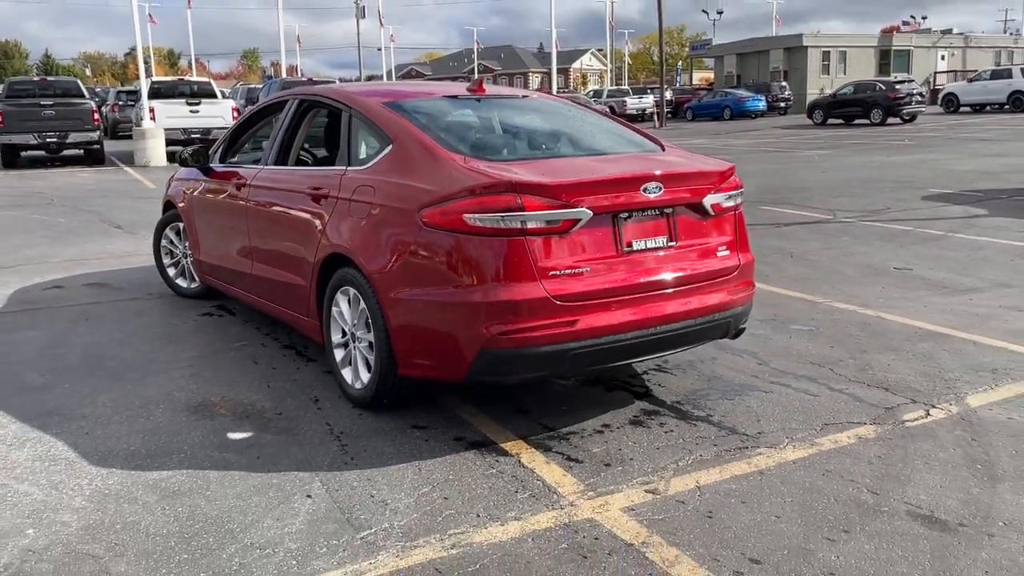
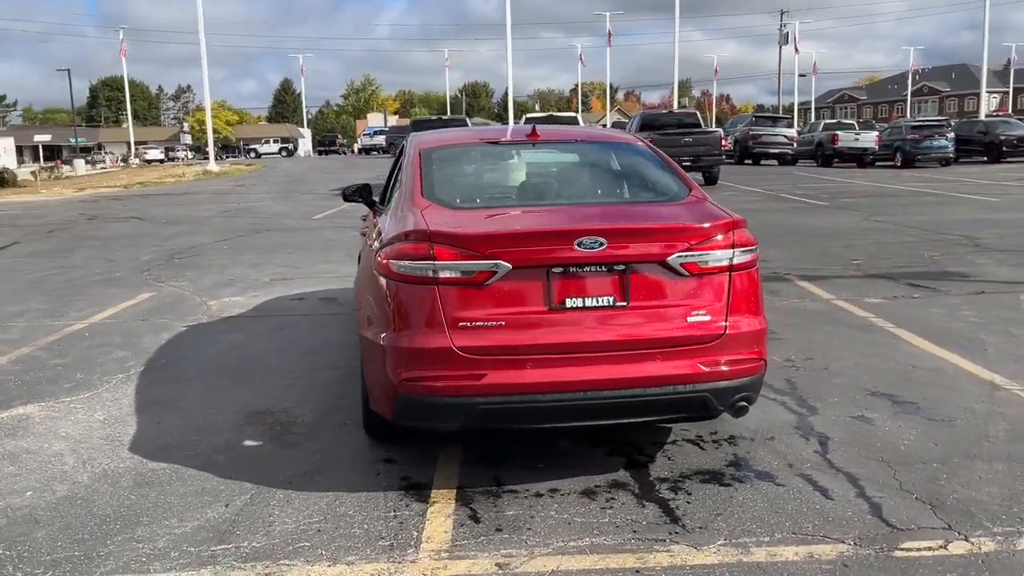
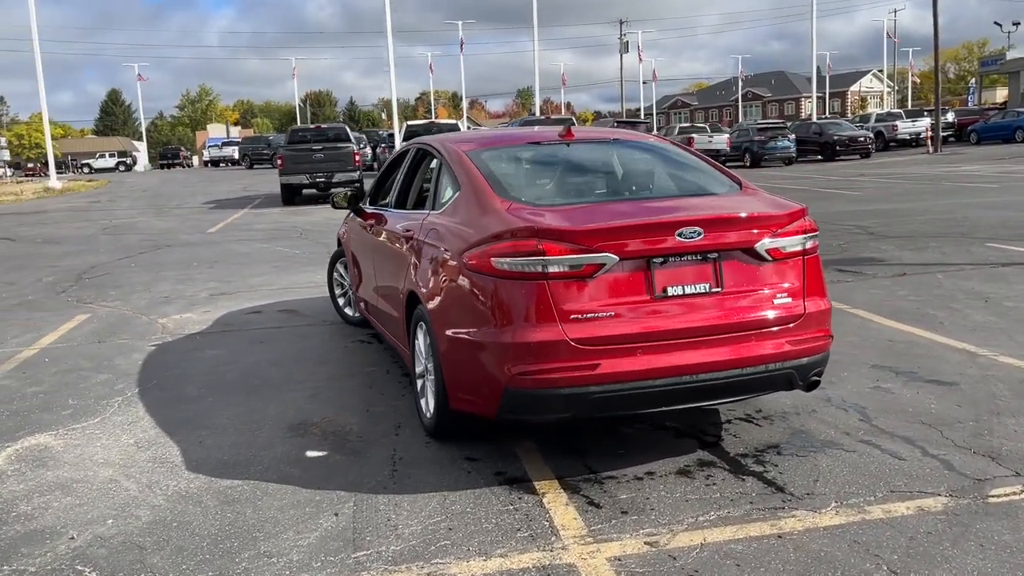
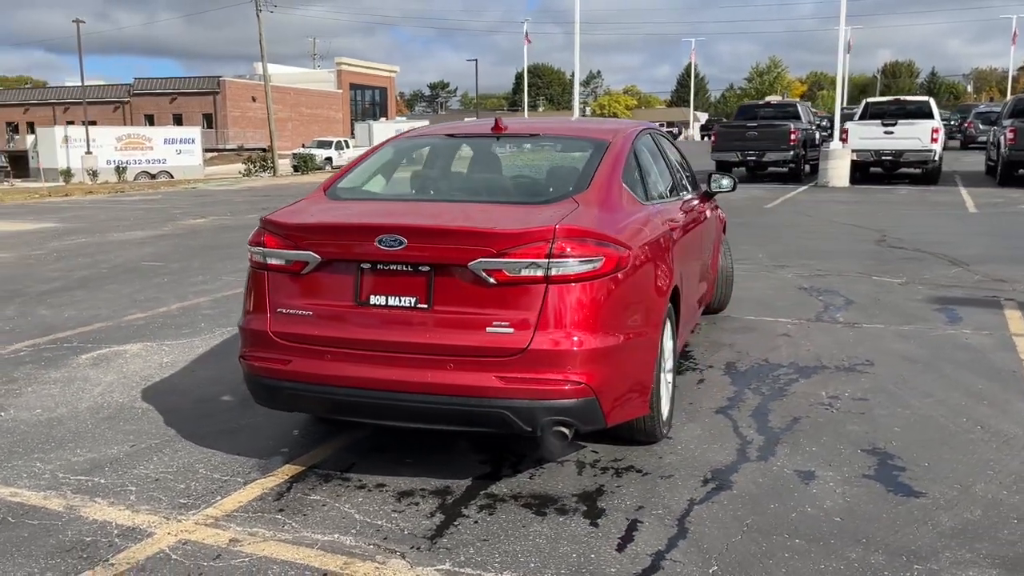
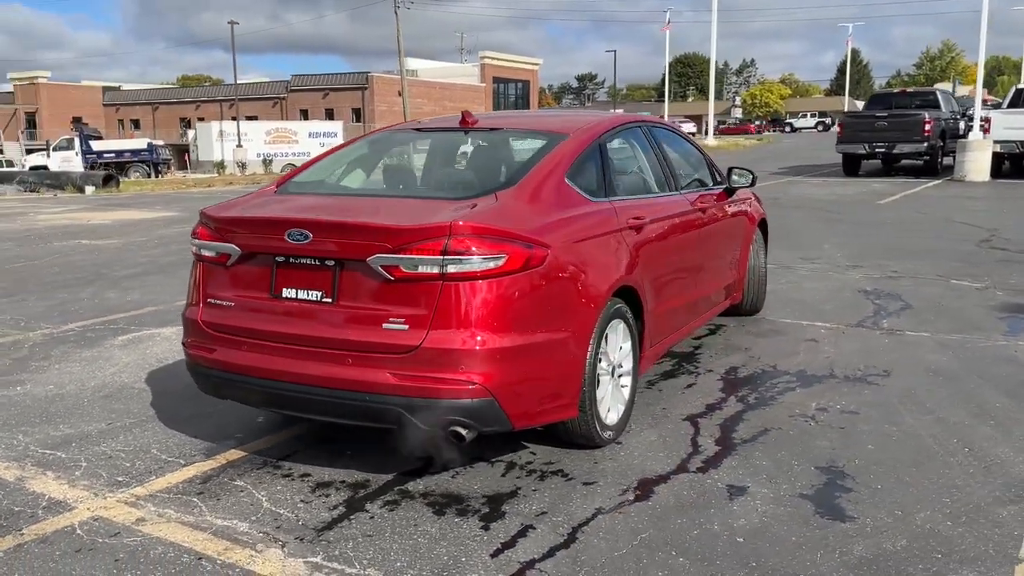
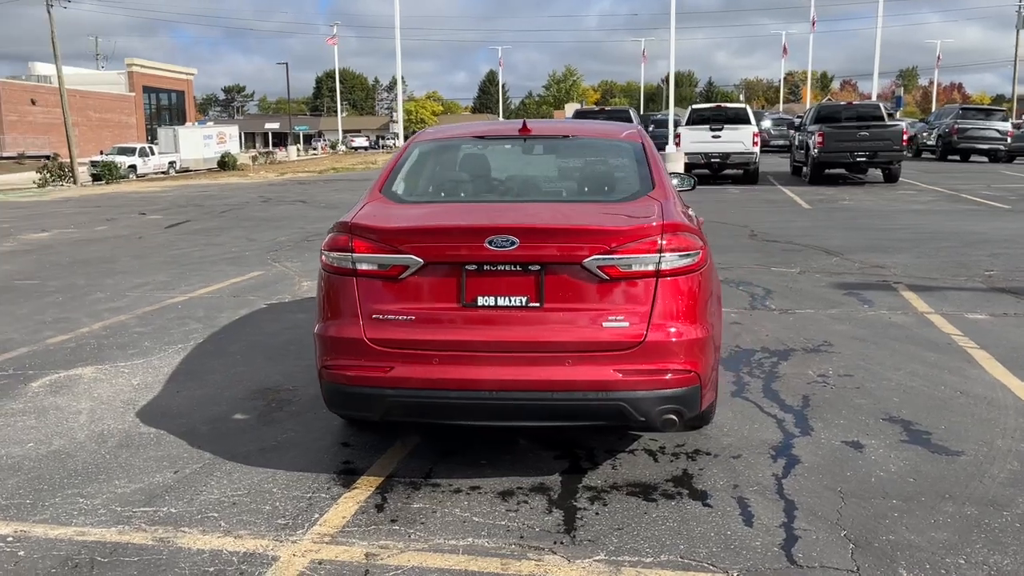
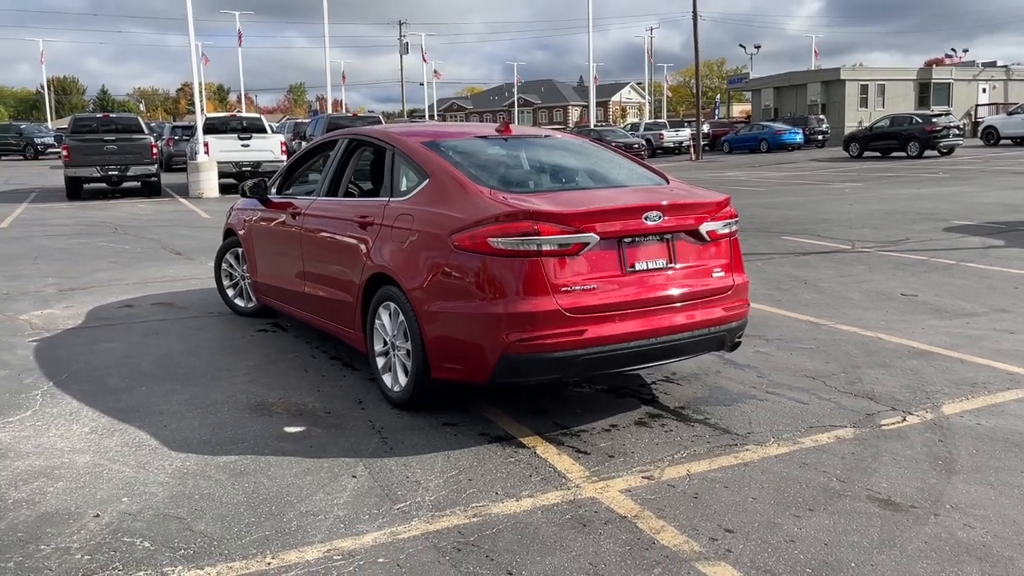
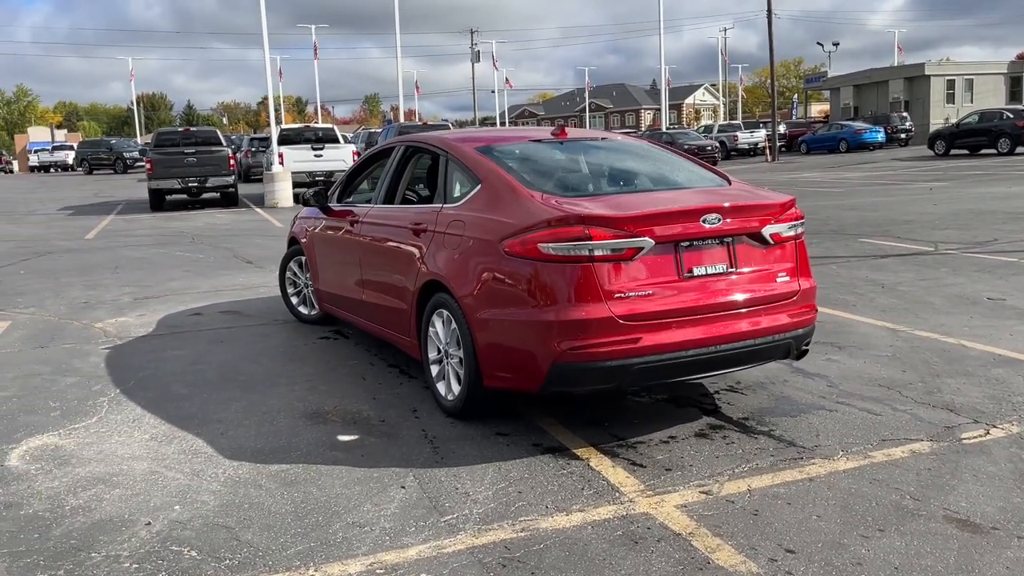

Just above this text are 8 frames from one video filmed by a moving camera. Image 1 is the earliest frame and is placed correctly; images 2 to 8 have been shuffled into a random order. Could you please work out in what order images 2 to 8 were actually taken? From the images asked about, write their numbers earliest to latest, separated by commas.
7, 8, 3, 2, 6, 4, 5
